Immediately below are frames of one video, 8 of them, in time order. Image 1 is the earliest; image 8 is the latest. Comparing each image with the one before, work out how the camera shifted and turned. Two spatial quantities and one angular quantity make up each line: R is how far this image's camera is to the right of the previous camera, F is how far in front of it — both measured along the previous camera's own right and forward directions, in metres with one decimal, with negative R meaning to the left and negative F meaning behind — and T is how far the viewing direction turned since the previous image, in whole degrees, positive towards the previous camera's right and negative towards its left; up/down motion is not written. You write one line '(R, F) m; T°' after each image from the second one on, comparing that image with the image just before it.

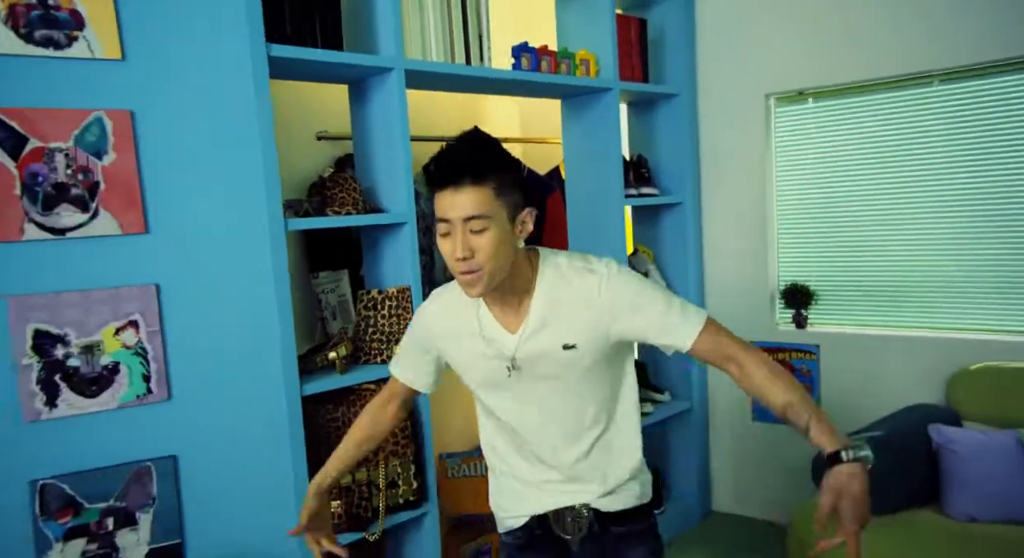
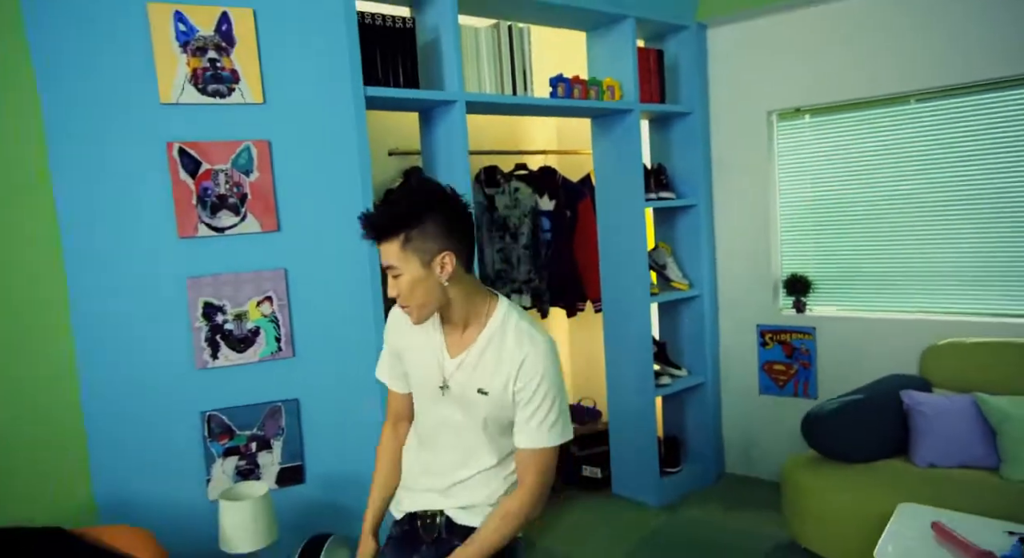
(0.0, -0.5) m; -3°
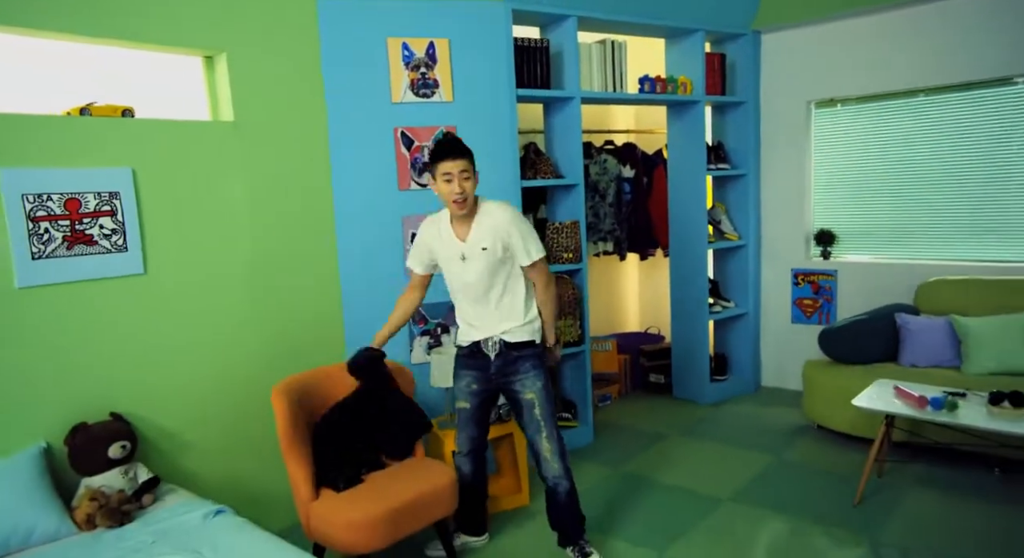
(-0.3, -1.0) m; -4°
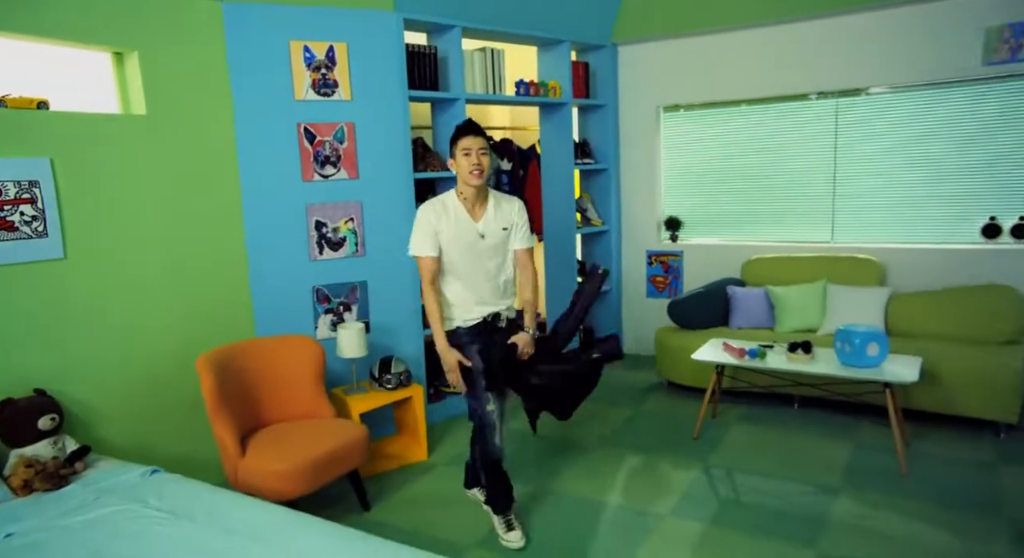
(-0.1, -0.4) m; +11°
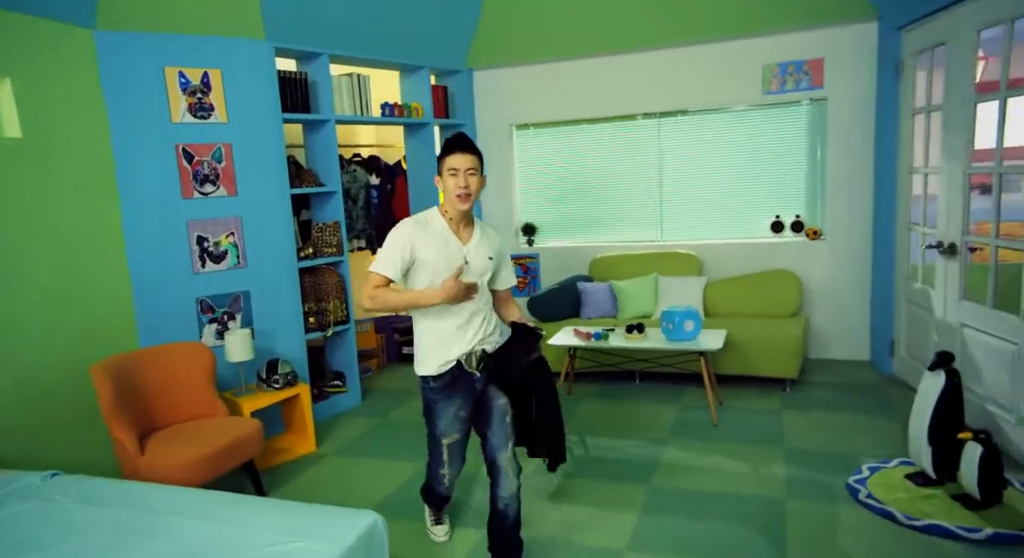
(0.0, -0.5) m; +12°
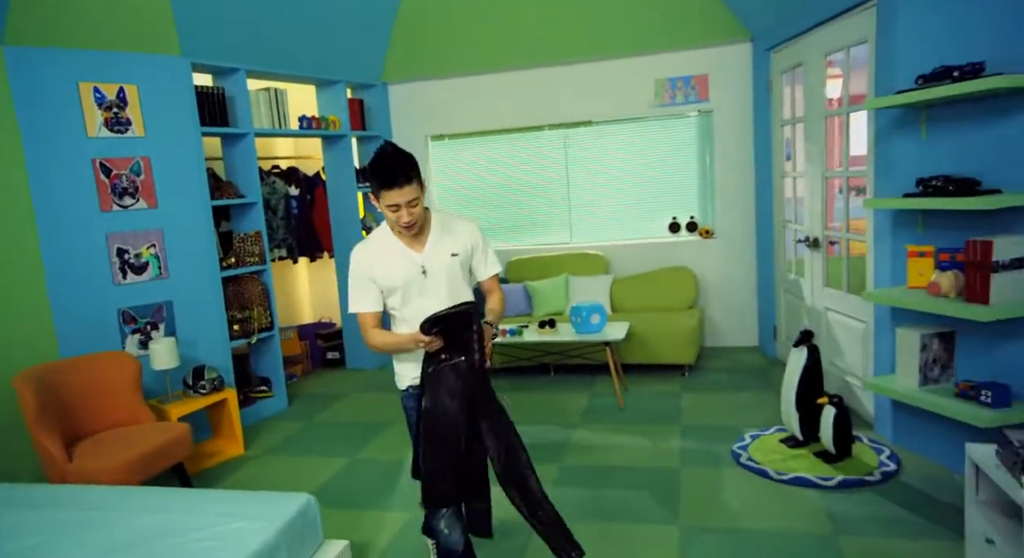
(0.0, -0.3) m; +7°
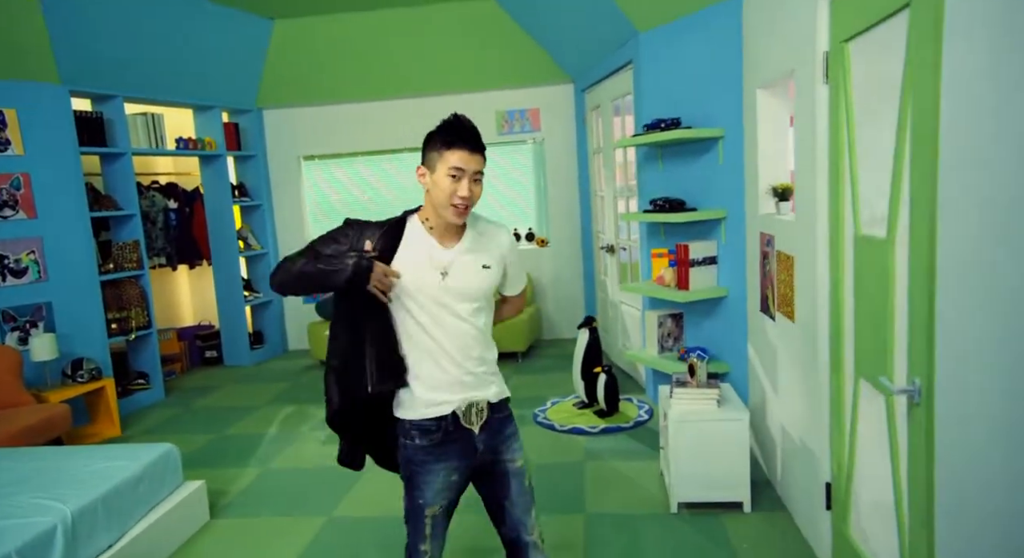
(+0.4, -0.8) m; +8°
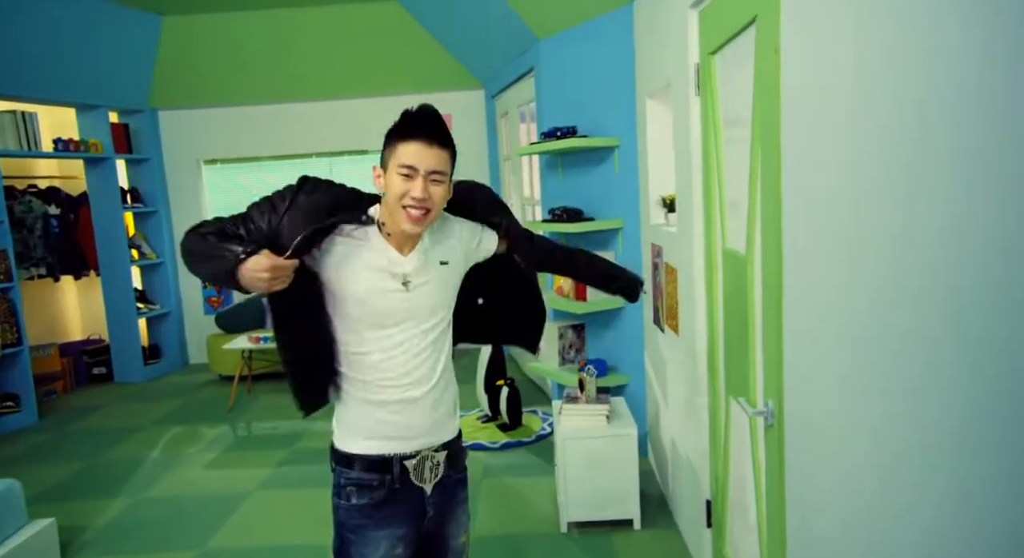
(+0.2, +0.1) m; +5°
